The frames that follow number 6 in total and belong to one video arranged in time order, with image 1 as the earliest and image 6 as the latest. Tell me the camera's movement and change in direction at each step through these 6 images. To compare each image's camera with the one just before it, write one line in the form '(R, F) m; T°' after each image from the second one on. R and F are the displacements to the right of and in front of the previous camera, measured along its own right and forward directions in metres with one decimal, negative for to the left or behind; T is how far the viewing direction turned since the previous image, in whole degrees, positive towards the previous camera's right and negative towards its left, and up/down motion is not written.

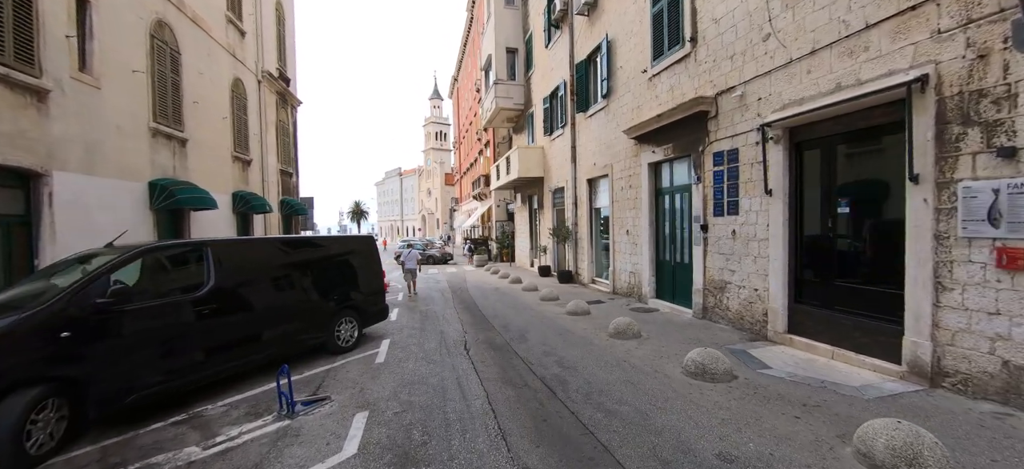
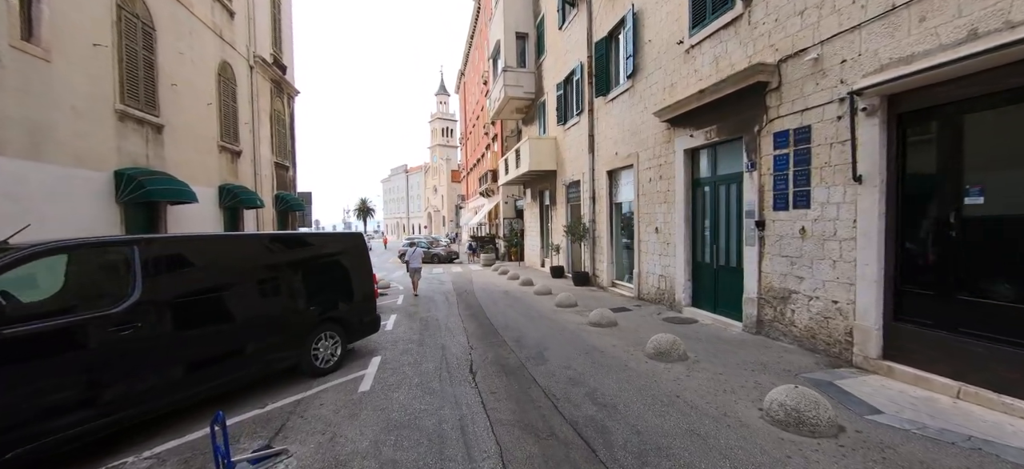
(-0.1, +1.3) m; -1°
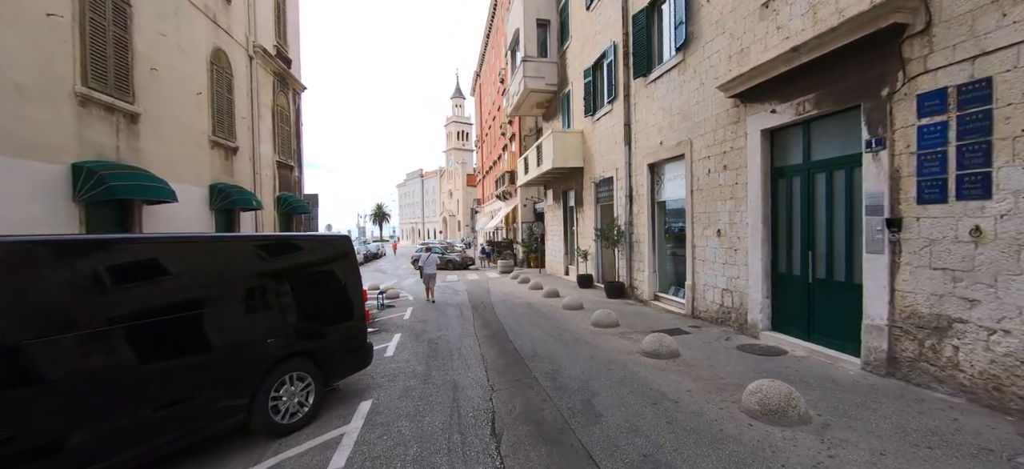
(-0.2, +1.7) m; -2°
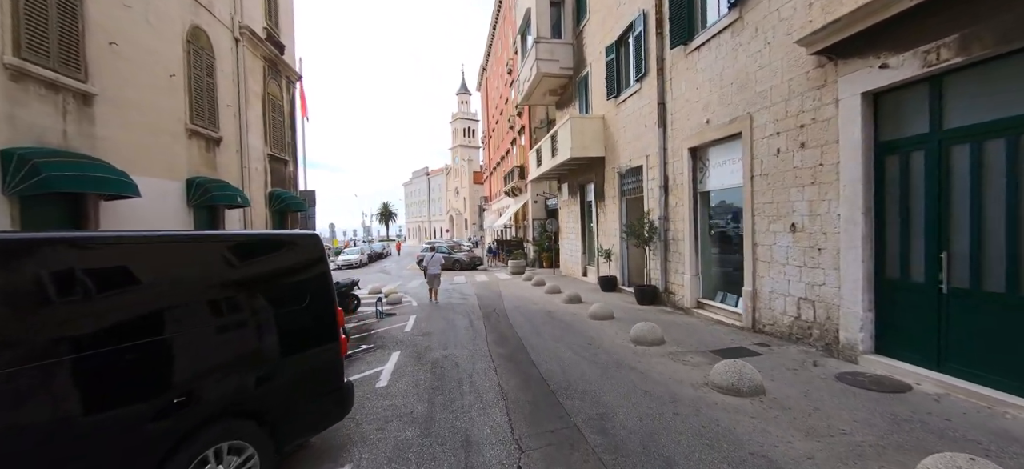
(-0.2, +1.4) m; -1°
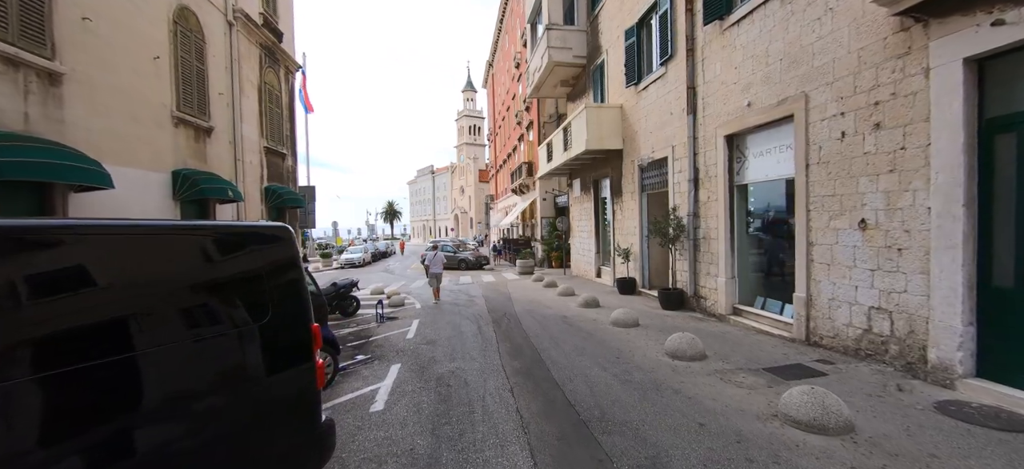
(-0.2, +0.9) m; -1°
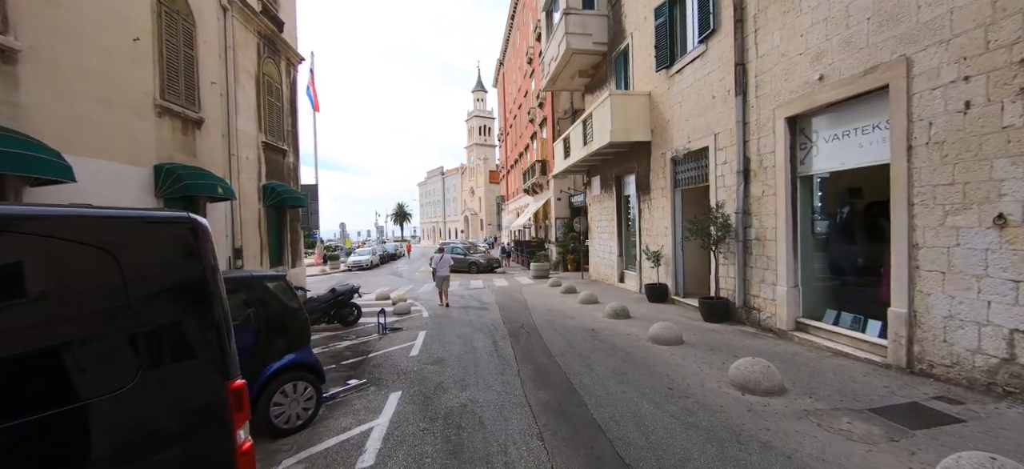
(-0.2, +1.1) m; -1°
